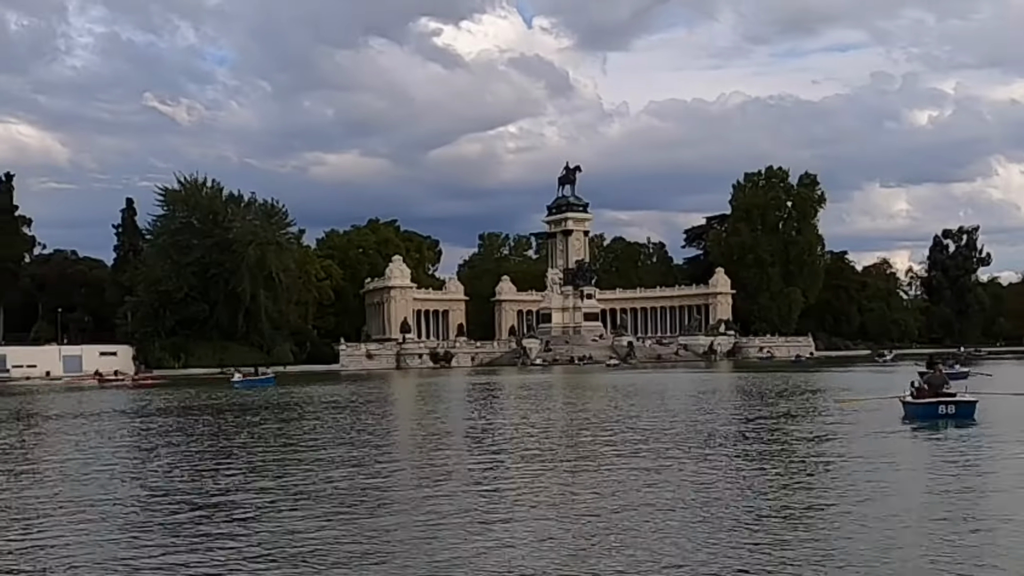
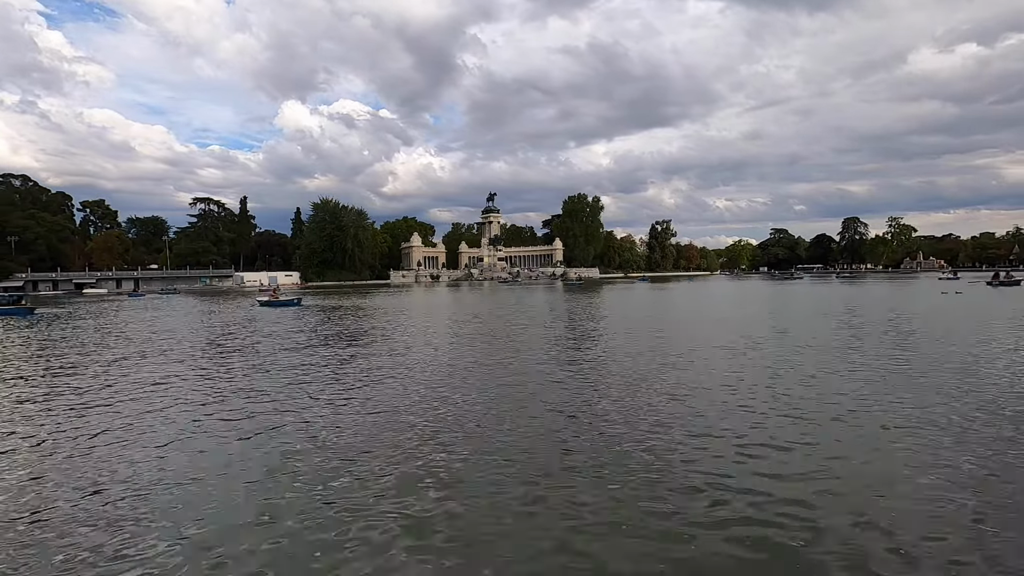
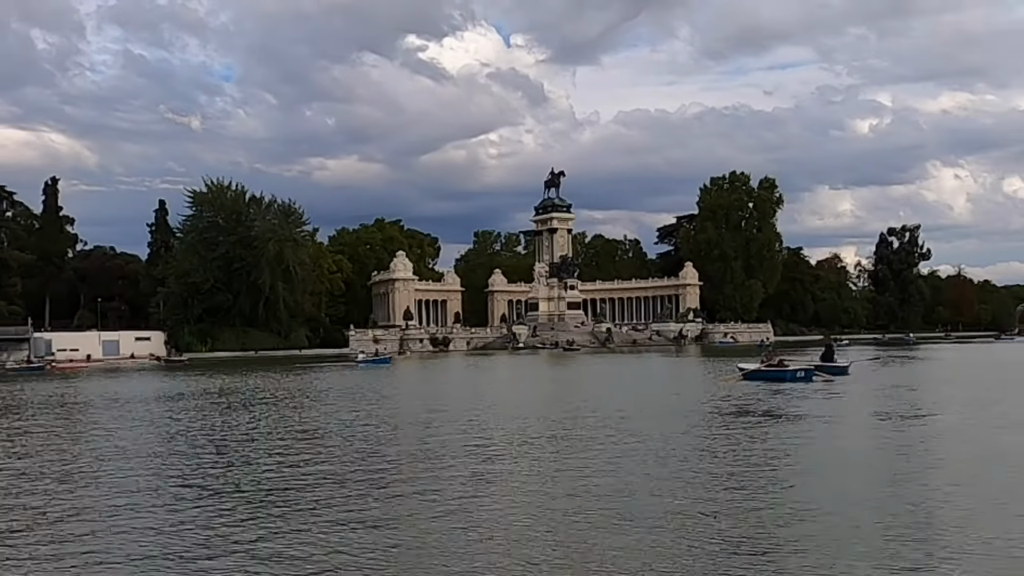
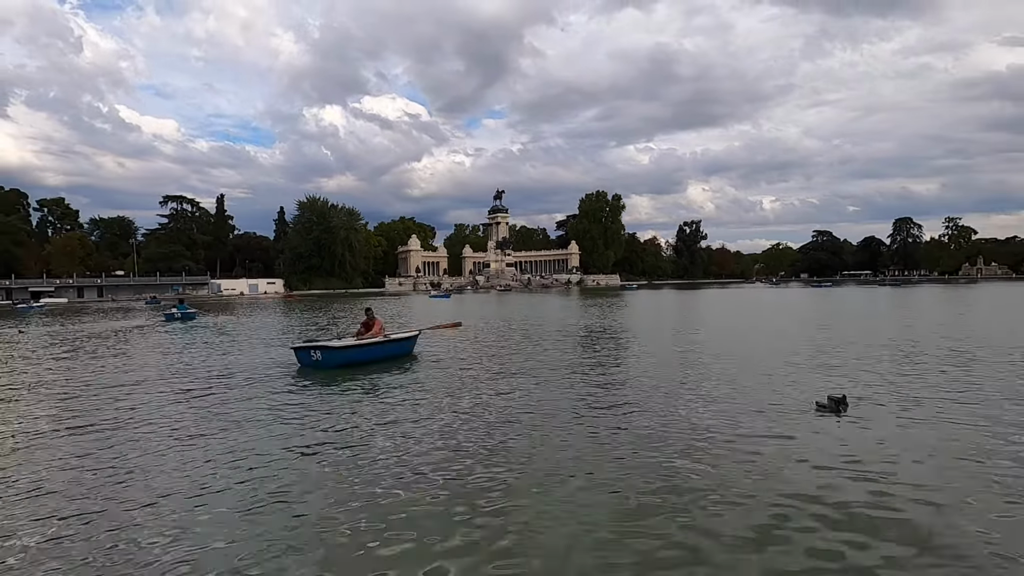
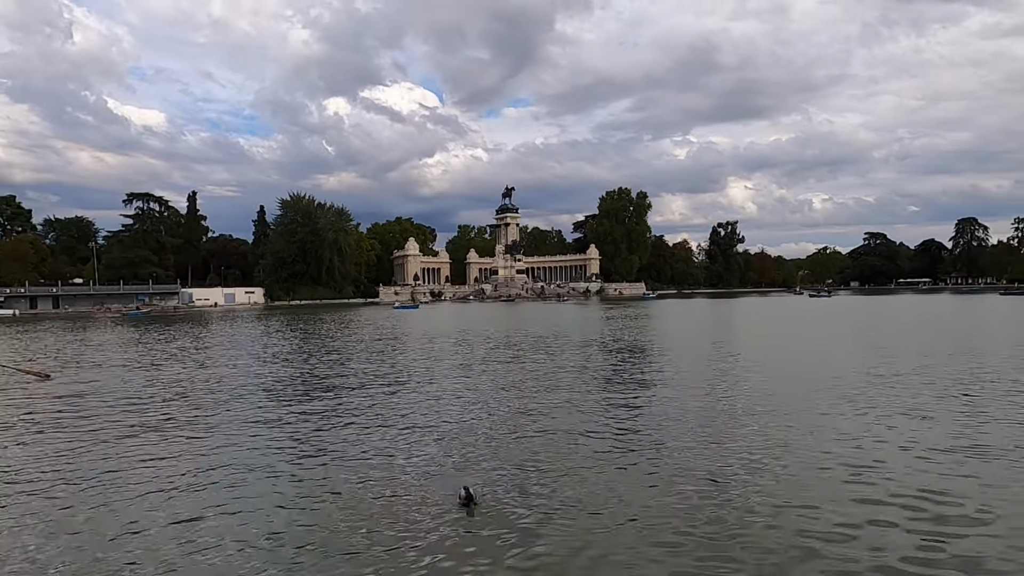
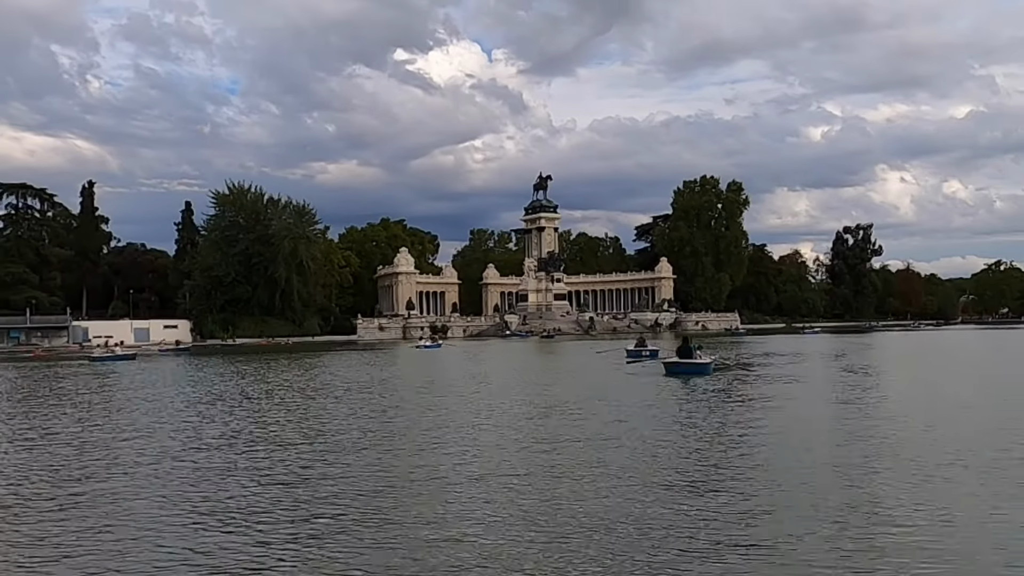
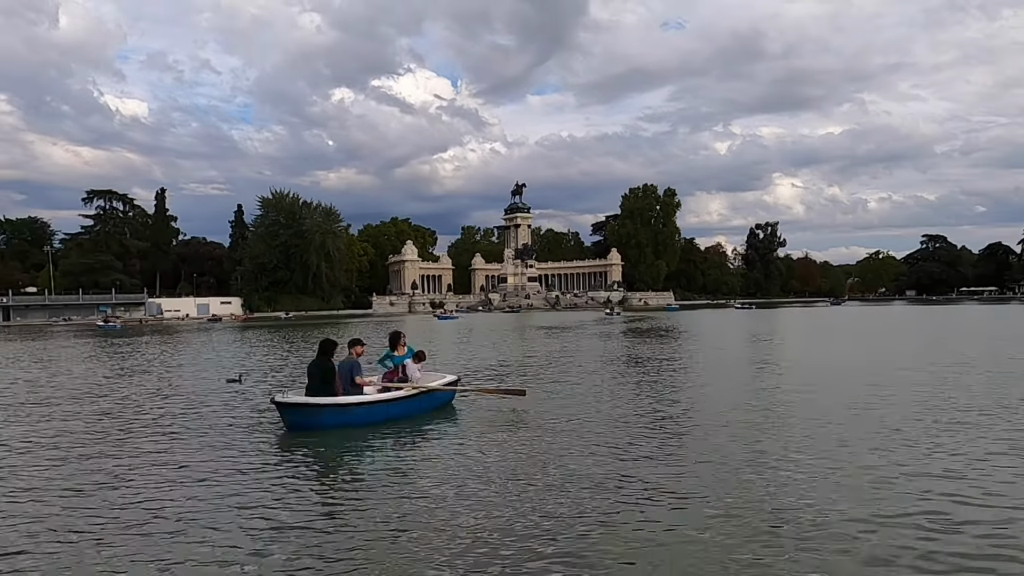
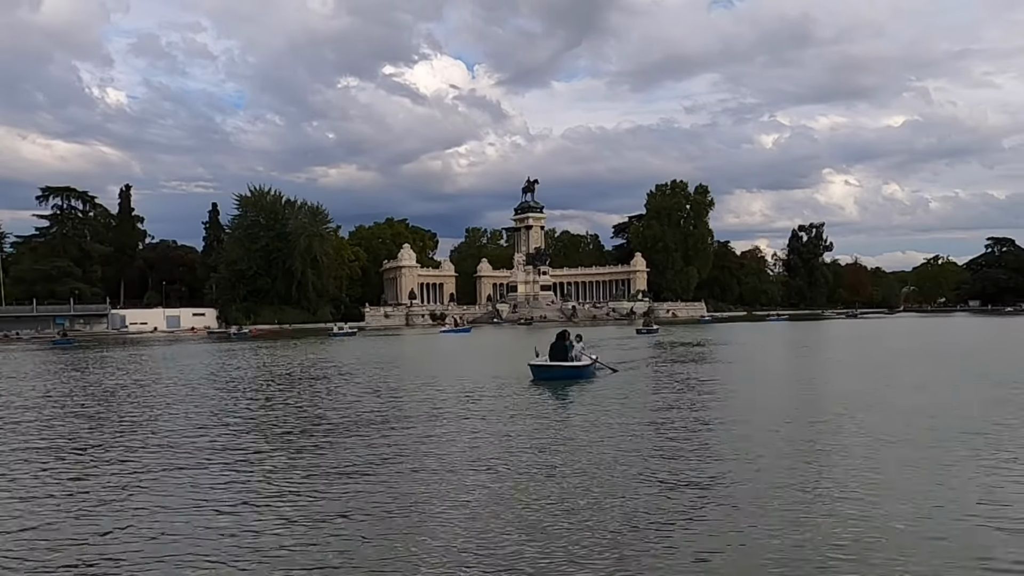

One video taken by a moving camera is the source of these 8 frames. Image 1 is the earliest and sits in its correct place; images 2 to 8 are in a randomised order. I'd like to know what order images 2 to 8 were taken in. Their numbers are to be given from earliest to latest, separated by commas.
3, 6, 8, 7, 5, 4, 2
